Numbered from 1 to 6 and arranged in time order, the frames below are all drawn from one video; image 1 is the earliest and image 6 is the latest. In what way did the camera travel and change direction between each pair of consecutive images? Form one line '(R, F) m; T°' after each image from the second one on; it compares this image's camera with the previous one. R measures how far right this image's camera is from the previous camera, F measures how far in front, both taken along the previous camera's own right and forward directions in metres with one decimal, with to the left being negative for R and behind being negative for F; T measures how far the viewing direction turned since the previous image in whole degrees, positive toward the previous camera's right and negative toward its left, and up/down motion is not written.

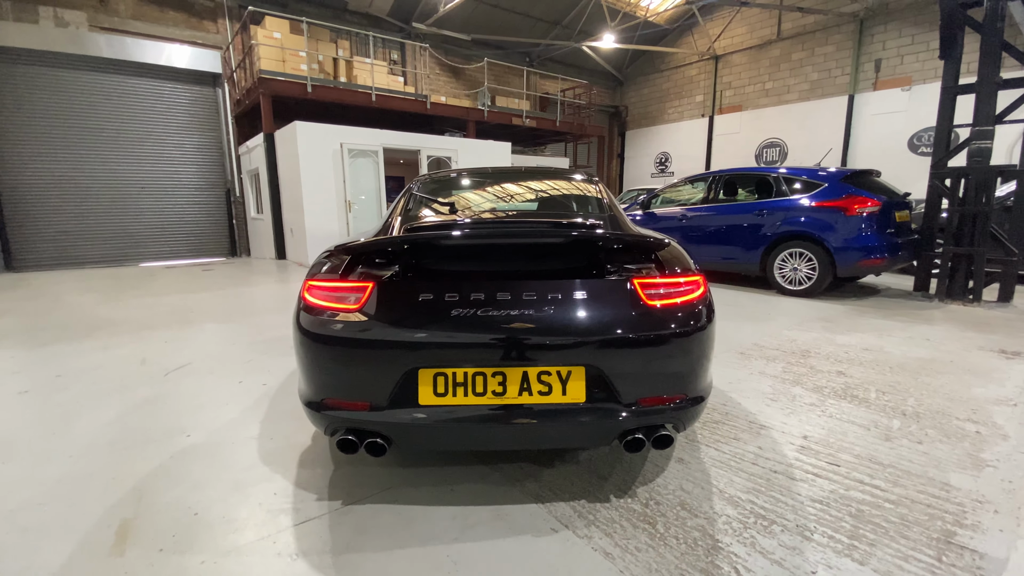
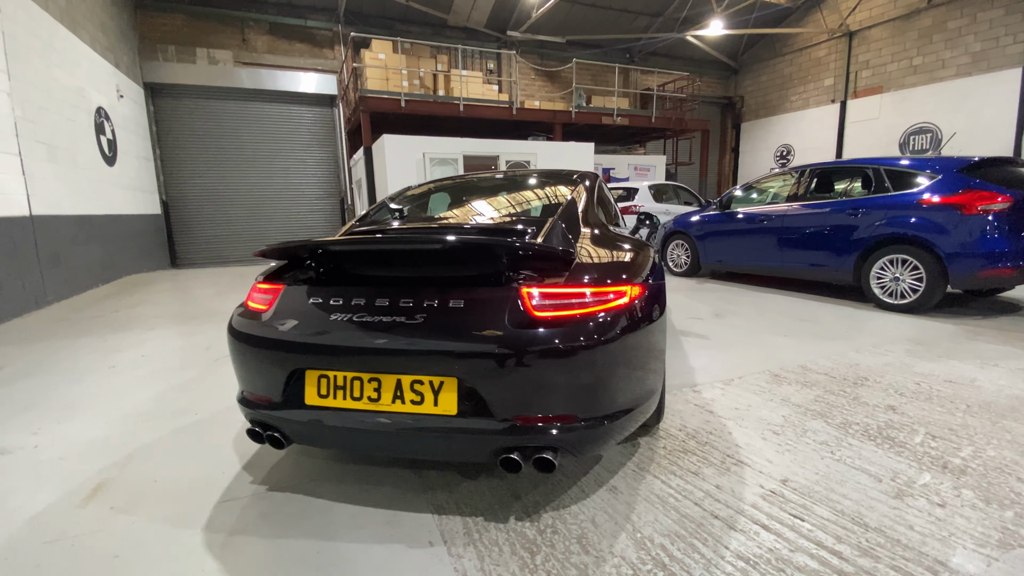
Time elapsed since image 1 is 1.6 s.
(+0.7, +0.1) m; -14°
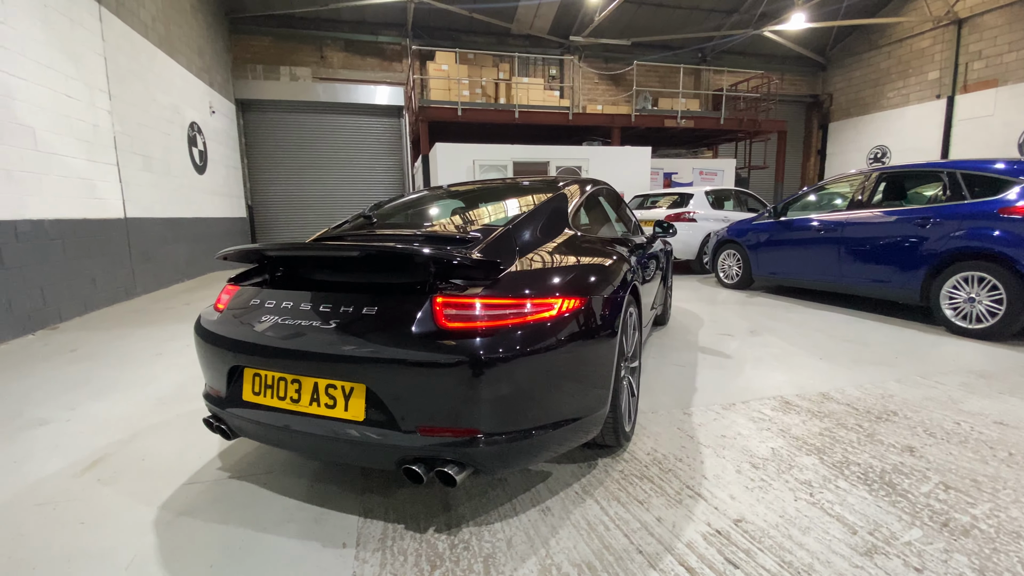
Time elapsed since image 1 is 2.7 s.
(+0.4, +0.1) m; -9°
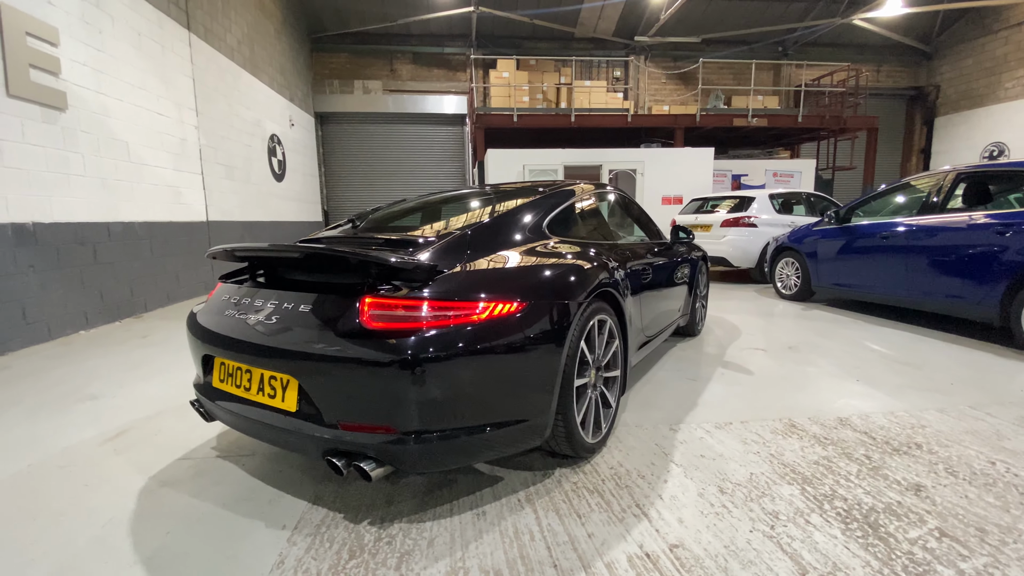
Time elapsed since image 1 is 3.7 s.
(+0.4, 0.0) m; -9°
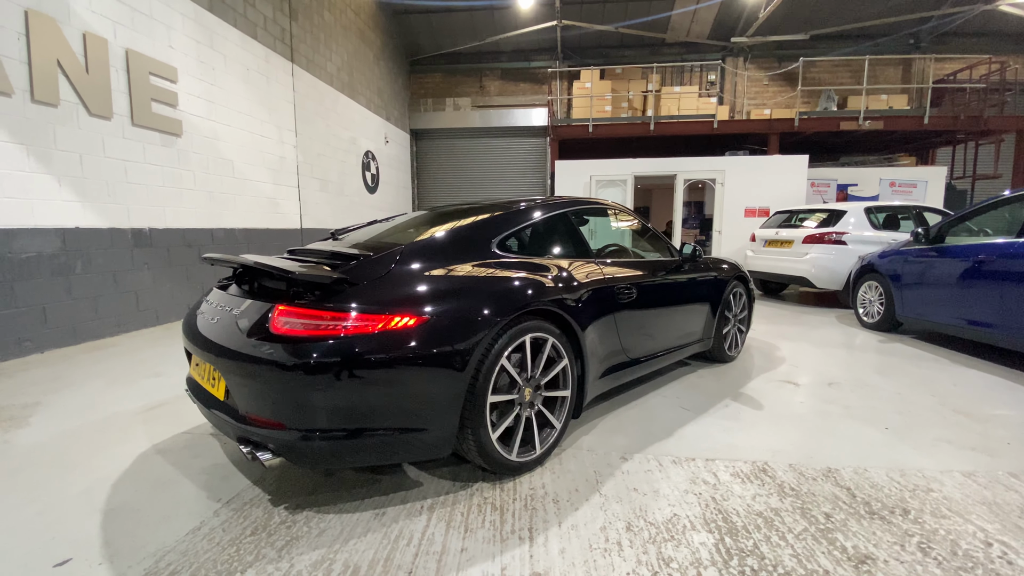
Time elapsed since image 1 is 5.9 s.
(+0.6, 0.0) m; -12°
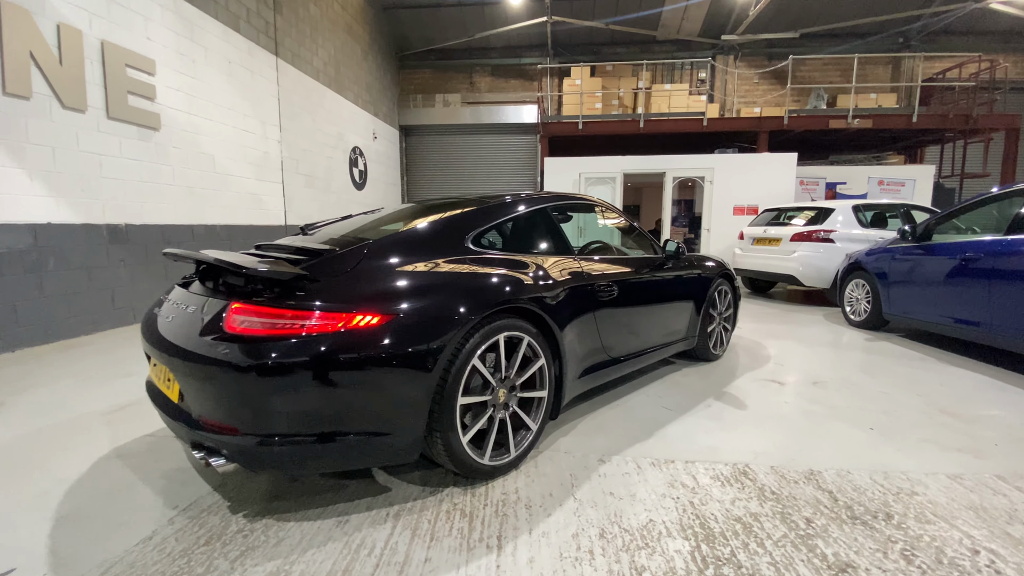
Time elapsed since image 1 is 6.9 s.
(+0.1, +0.1) m; +1°
